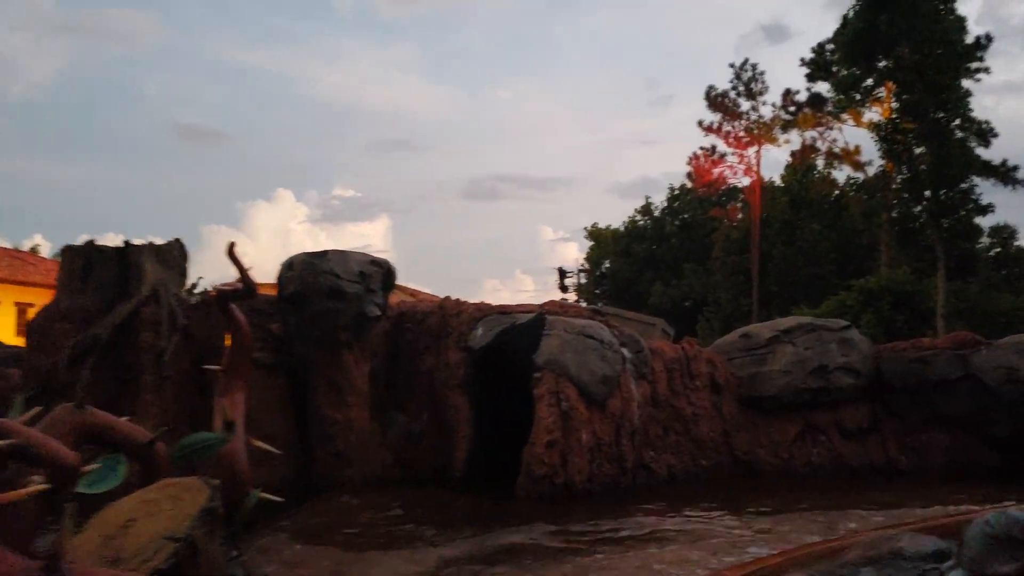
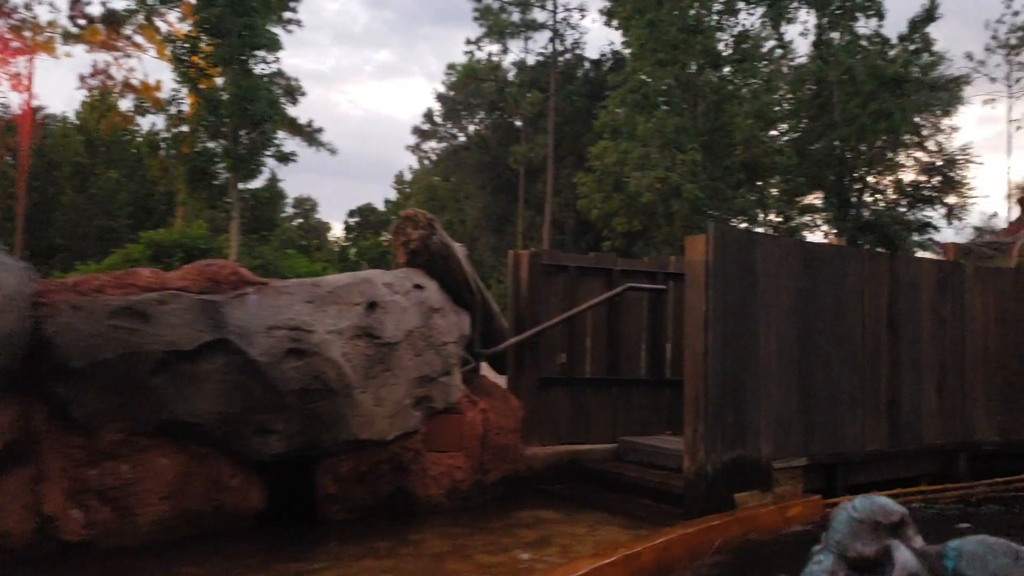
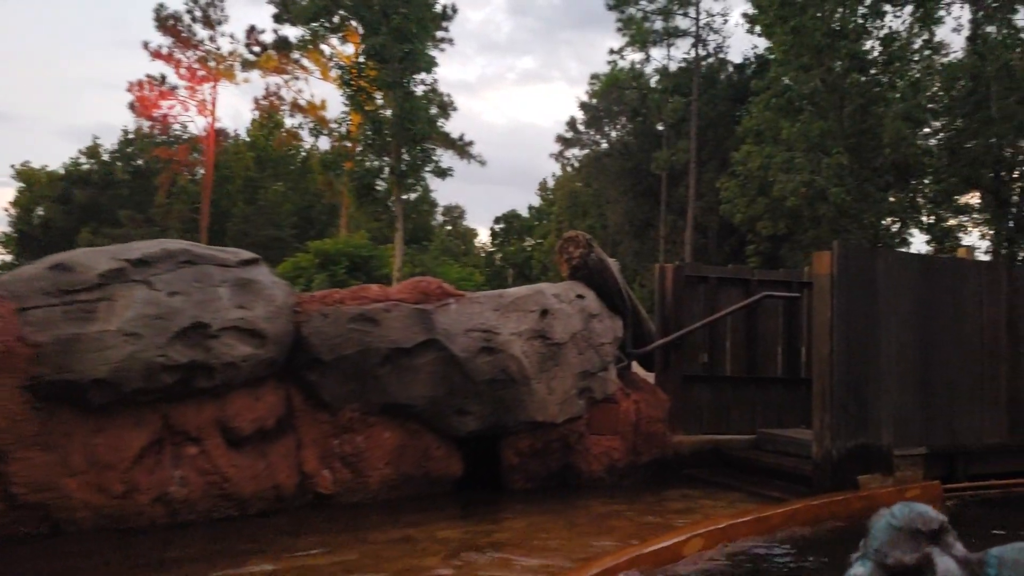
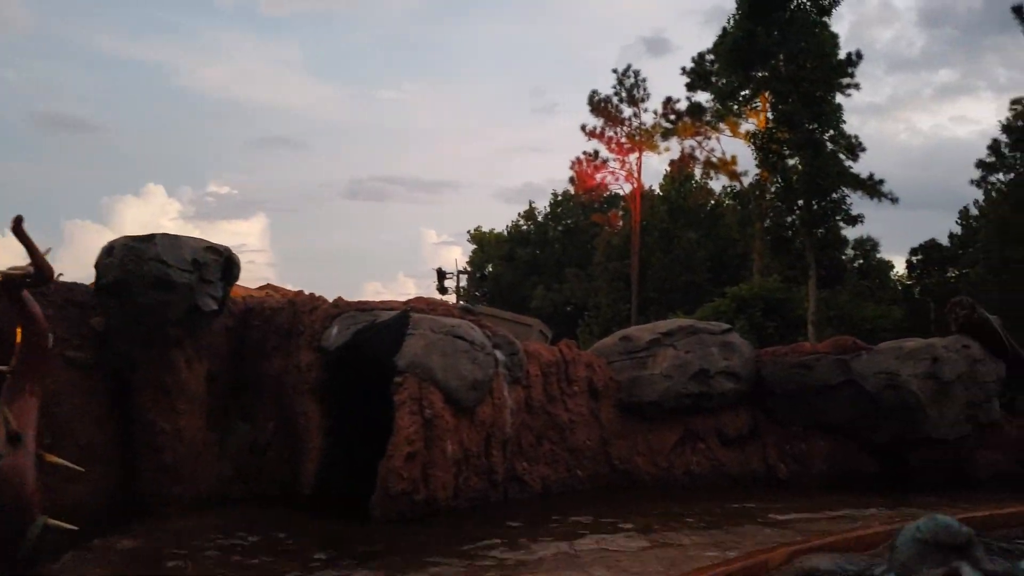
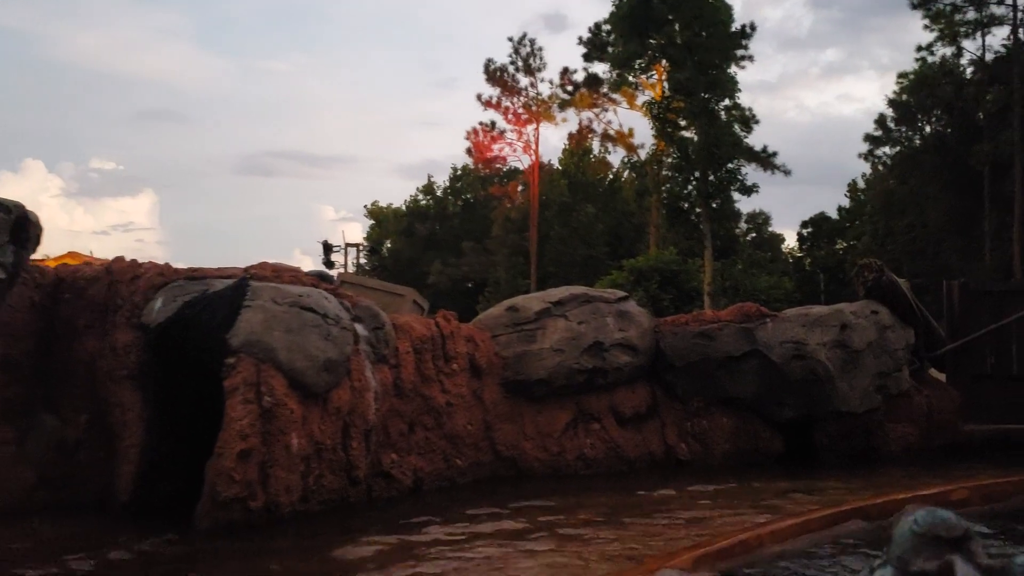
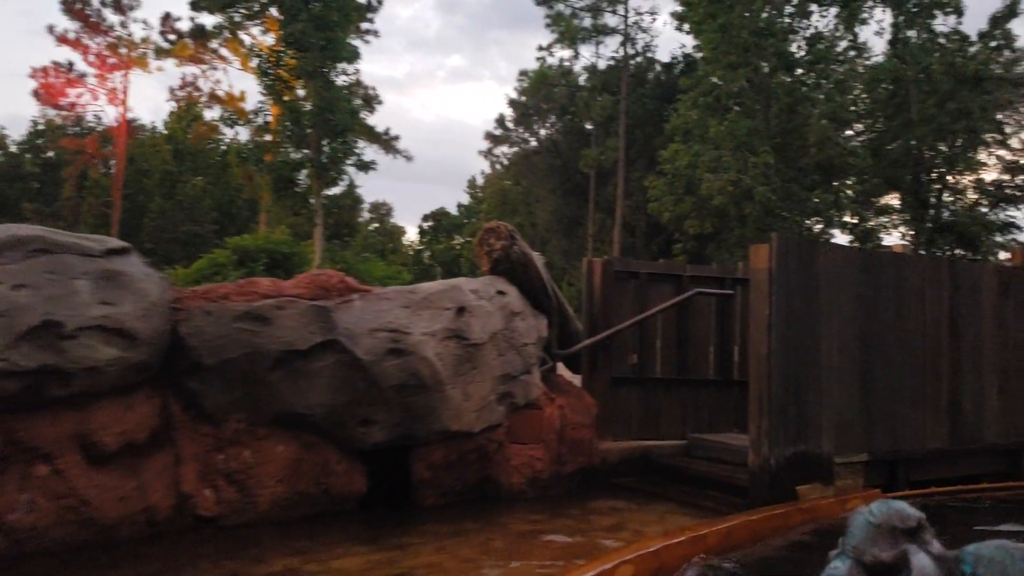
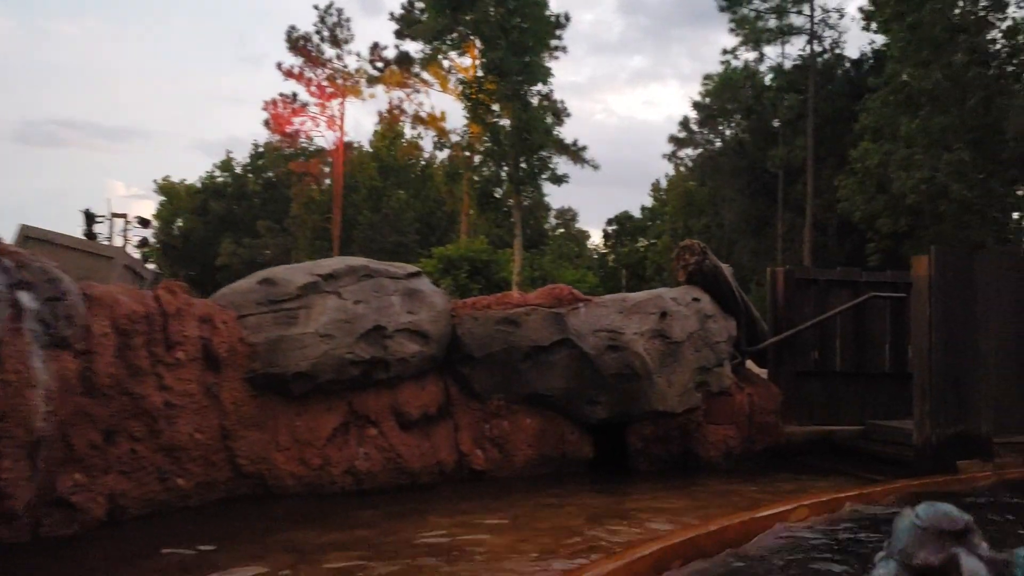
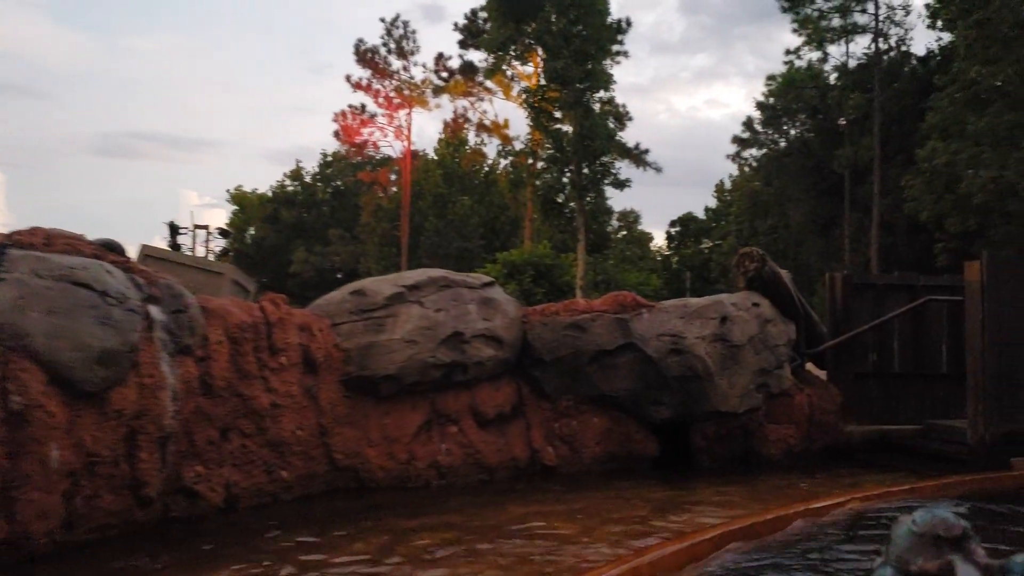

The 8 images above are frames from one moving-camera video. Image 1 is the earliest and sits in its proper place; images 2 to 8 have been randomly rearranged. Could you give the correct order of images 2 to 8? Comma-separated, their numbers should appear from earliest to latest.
4, 5, 8, 7, 3, 6, 2
